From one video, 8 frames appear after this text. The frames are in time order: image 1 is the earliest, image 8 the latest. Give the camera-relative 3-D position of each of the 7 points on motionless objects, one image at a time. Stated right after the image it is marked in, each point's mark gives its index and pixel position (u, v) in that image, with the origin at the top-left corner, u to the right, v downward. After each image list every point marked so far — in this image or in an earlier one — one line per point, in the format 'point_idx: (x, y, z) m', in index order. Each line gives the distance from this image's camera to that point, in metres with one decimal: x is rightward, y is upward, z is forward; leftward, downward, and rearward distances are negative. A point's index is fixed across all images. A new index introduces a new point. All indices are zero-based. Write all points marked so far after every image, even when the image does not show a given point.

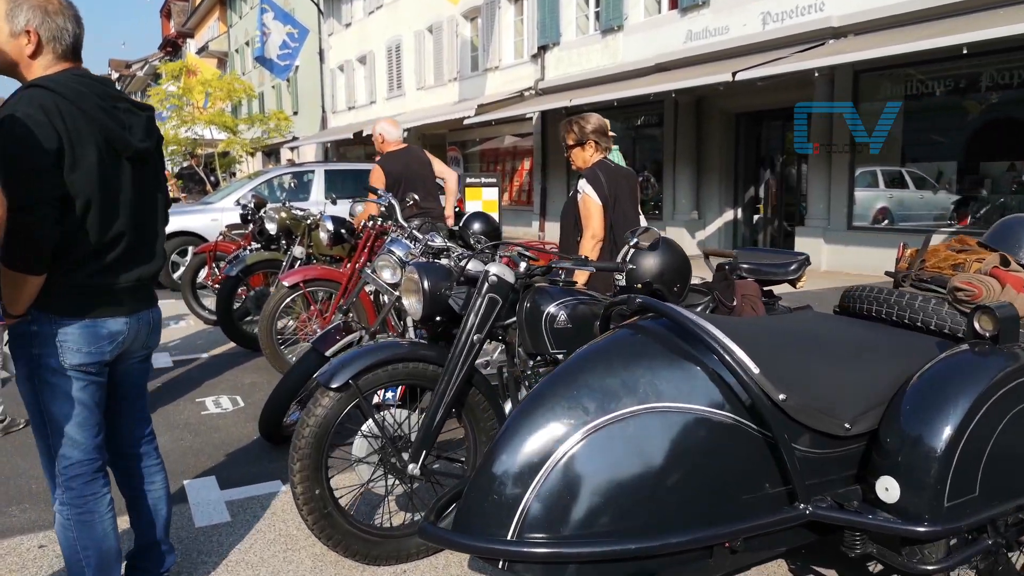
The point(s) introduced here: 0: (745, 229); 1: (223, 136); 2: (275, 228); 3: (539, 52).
0: (+4.2, +1.1, +14.0) m
1: (-7.1, +3.7, +18.7) m
2: (-2.0, +0.5, +6.6) m
3: (+0.6, +5.4, +17.7) m
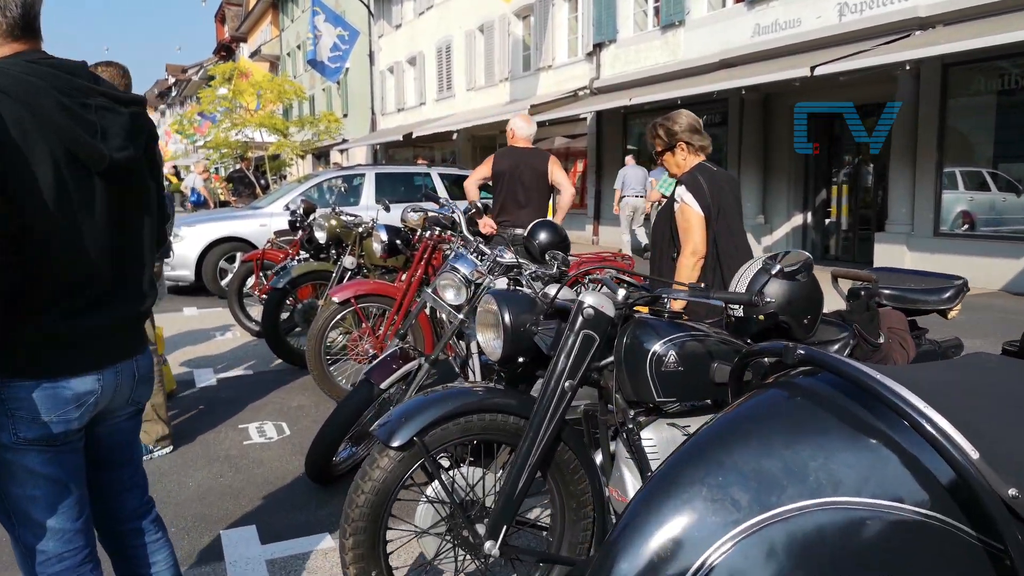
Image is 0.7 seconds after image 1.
0: (+5.2, +0.9, +13.2) m
1: (-5.8, +3.6, +18.6) m
2: (-1.5, +0.4, +6.1) m
3: (+1.8, +5.3, +17.1) m
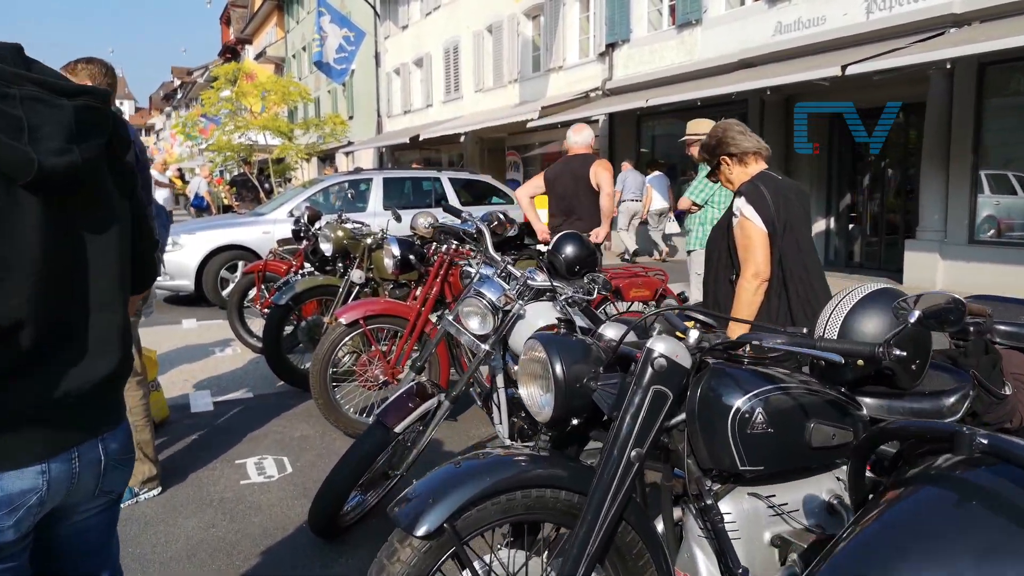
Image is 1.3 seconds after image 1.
0: (+5.4, +0.8, +12.7) m
1: (-5.6, +3.5, +18.2) m
2: (-1.3, +0.3, +5.7) m
3: (+2.1, +5.1, +16.6) m
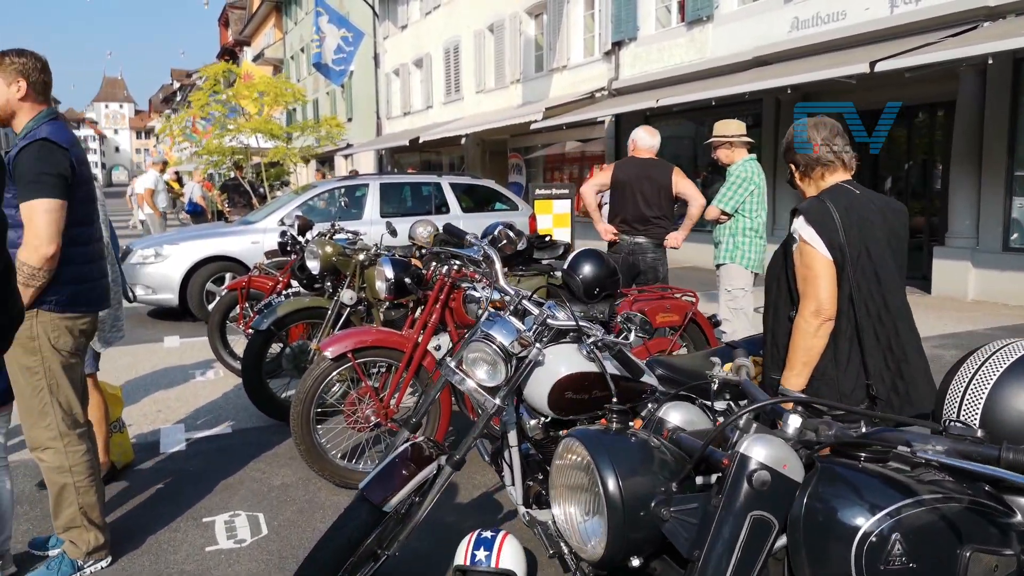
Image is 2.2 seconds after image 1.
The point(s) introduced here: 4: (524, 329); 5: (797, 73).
0: (+5.4, +0.6, +12.1) m
1: (-5.5, +3.3, +17.6) m
2: (-1.3, +0.1, +5.1) m
3: (+2.1, +5.0, +16.1) m
4: (0.0, -0.1, +2.5) m
5: (+3.8, +2.9, +10.3) m
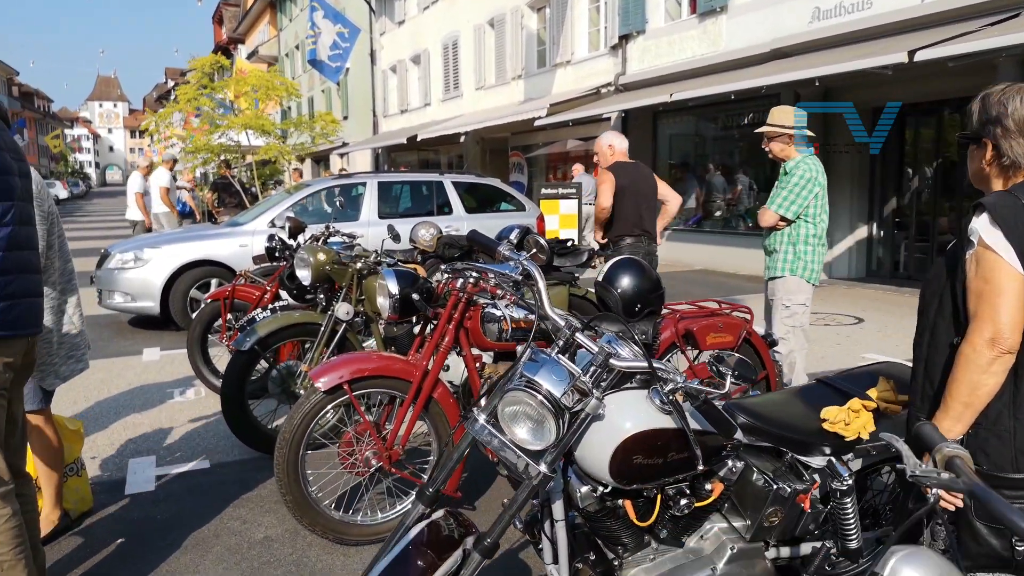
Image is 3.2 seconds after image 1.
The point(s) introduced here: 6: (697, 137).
0: (+5.5, +0.6, +11.5) m
1: (-5.5, +3.2, +16.9) m
2: (-1.2, +0.1, +4.5) m
3: (+2.2, +4.9, +15.4) m
4: (+0.2, -0.2, +1.9) m
5: (+3.9, +2.8, +9.7) m
6: (+3.4, +2.8, +14.3) m
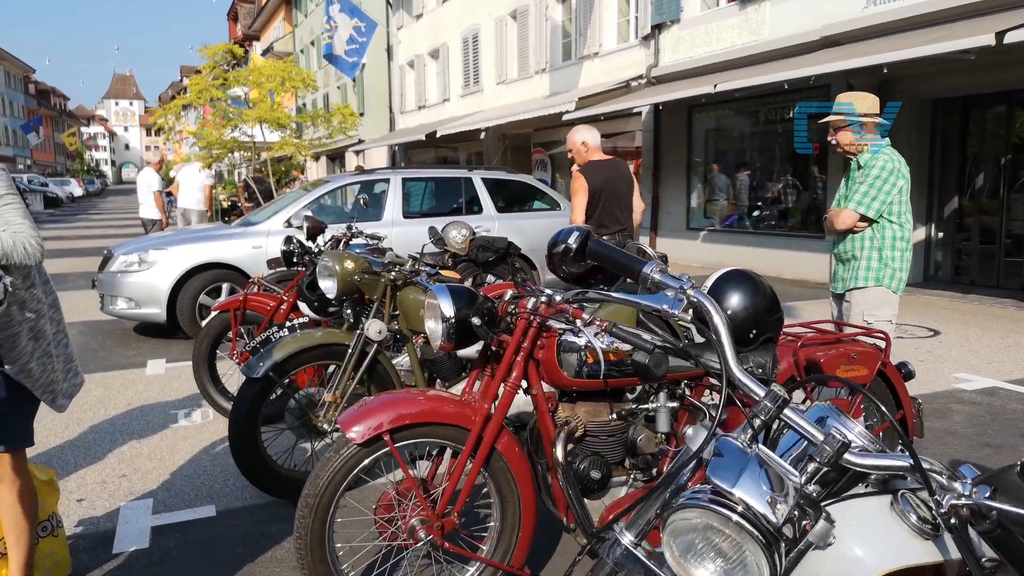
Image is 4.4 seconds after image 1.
0: (+5.9, +0.5, +10.6) m
1: (-4.9, +3.2, +16.3) m
2: (-0.9, 0.0, +3.7) m
3: (+2.7, +4.9, +14.6) m
4: (+0.4, -0.3, +1.2) m
5: (+4.3, +2.7, +8.9) m
6: (+3.9, +2.7, +13.5) m
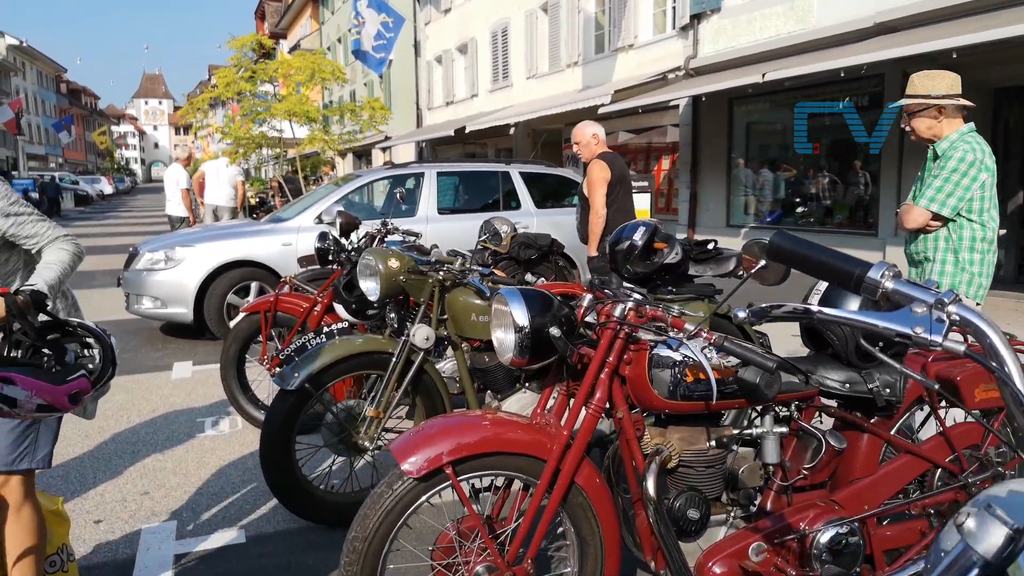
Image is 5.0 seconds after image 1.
0: (+6.4, +0.5, +10.0) m
1: (-4.3, +3.2, +16.0) m
2: (-0.6, 0.0, +3.4) m
3: (+3.3, +4.9, +14.1) m
4: (+0.6, -0.3, +0.8) m
5: (+4.7, +2.7, +8.3) m
6: (+4.5, +2.8, +13.0) m
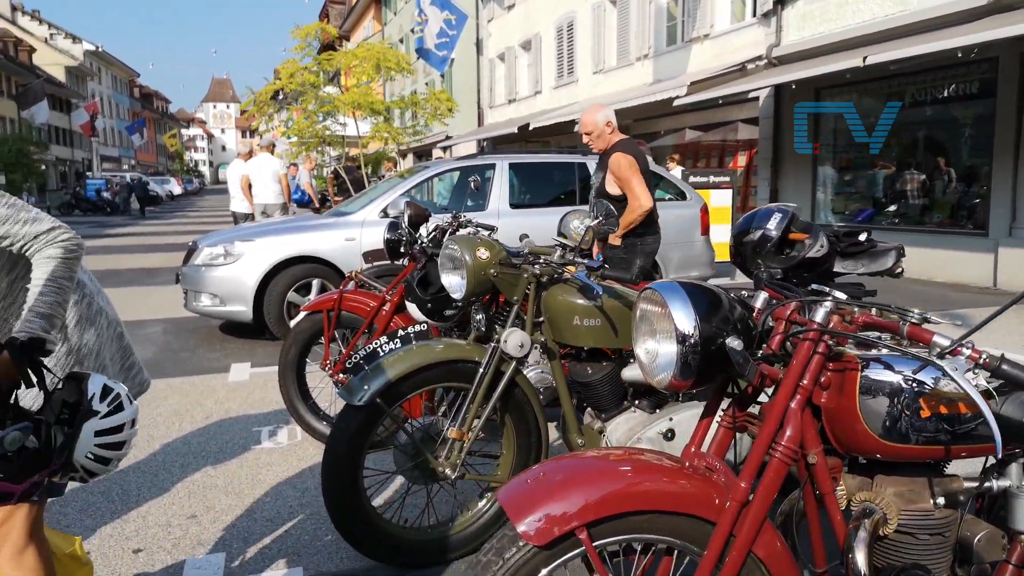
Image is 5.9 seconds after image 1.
0: (+7.3, +0.4, +9.0) m
1: (-2.9, +3.2, +15.7) m
2: (-0.2, 0.0, +2.8) m
3: (+4.5, +4.8, +13.3) m
4: (+0.8, -0.3, +0.1) m
5: (+5.5, +2.7, +7.3) m
6: (+5.6, +2.7, +12.0) m
